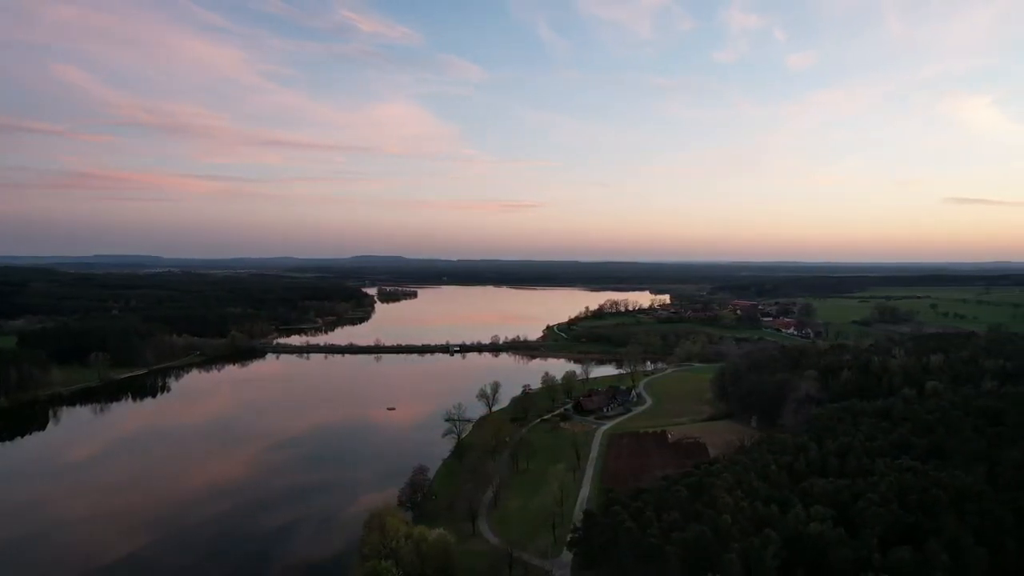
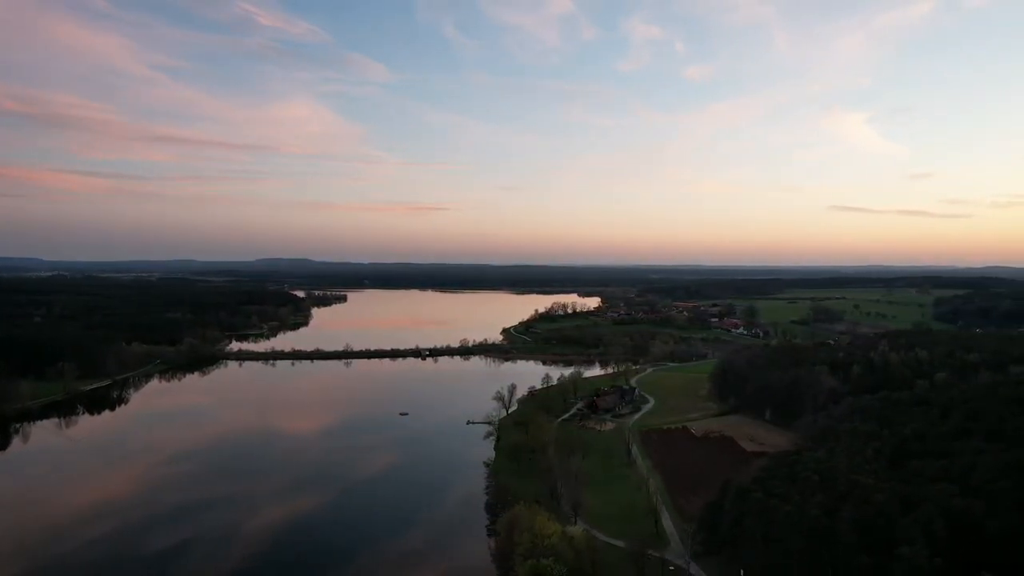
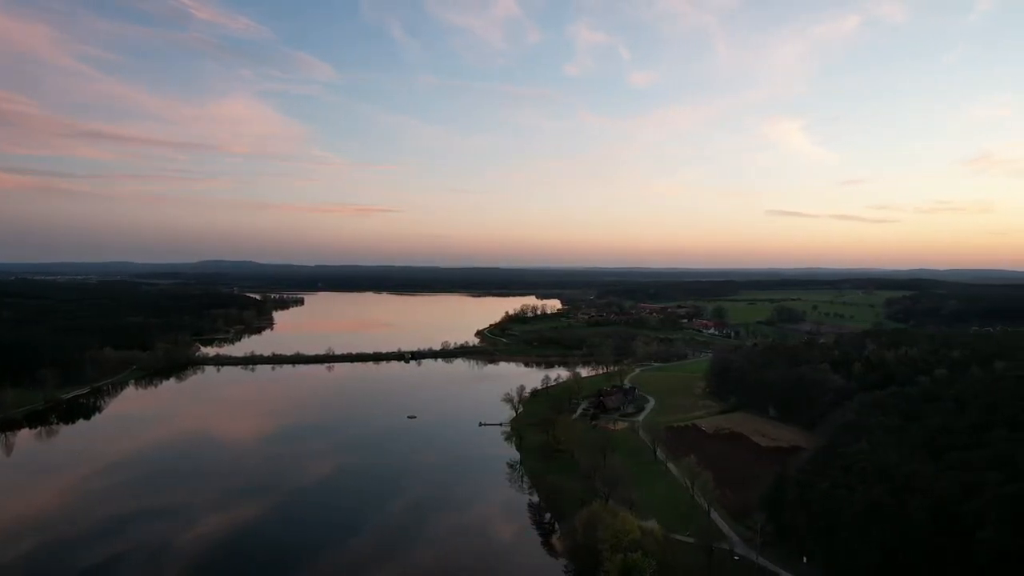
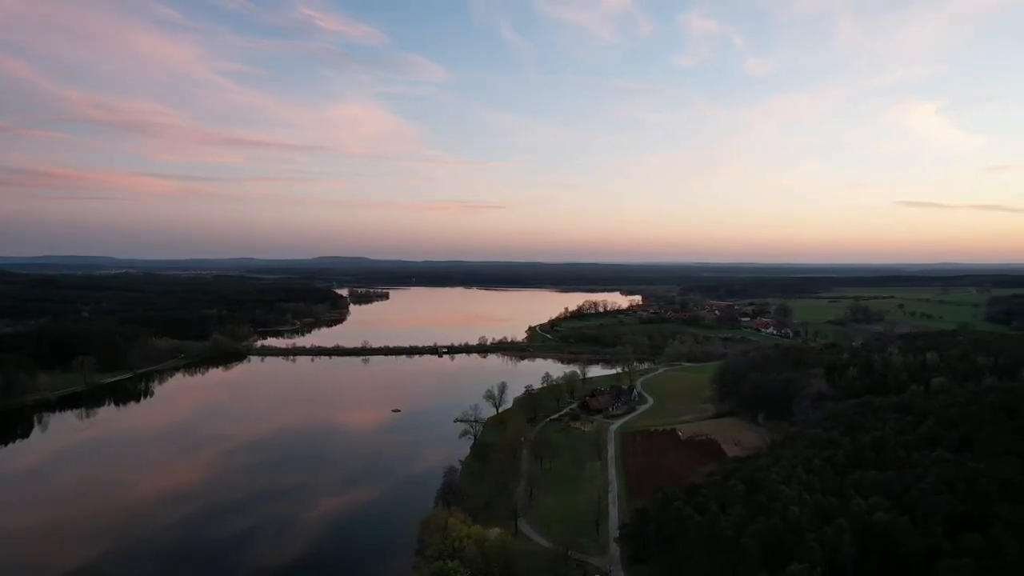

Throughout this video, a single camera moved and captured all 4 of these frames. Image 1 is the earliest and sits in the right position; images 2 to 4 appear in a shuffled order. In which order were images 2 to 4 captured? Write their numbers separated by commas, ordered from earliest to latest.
4, 2, 3
